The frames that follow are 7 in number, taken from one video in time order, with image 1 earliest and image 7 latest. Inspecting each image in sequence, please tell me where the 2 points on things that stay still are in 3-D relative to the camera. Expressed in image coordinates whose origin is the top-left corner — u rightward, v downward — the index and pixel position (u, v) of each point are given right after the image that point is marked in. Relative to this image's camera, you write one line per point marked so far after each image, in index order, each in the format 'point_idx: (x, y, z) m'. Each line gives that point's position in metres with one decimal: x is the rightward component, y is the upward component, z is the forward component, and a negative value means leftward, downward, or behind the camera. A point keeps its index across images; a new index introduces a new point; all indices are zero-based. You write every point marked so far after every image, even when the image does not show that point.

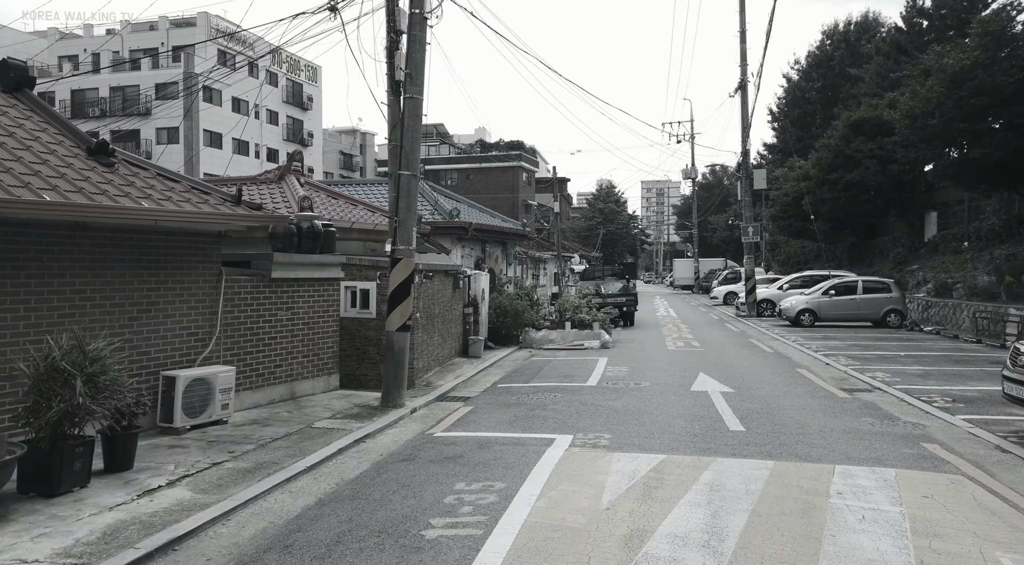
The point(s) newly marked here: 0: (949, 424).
0: (+5.3, -1.7, +8.3) m
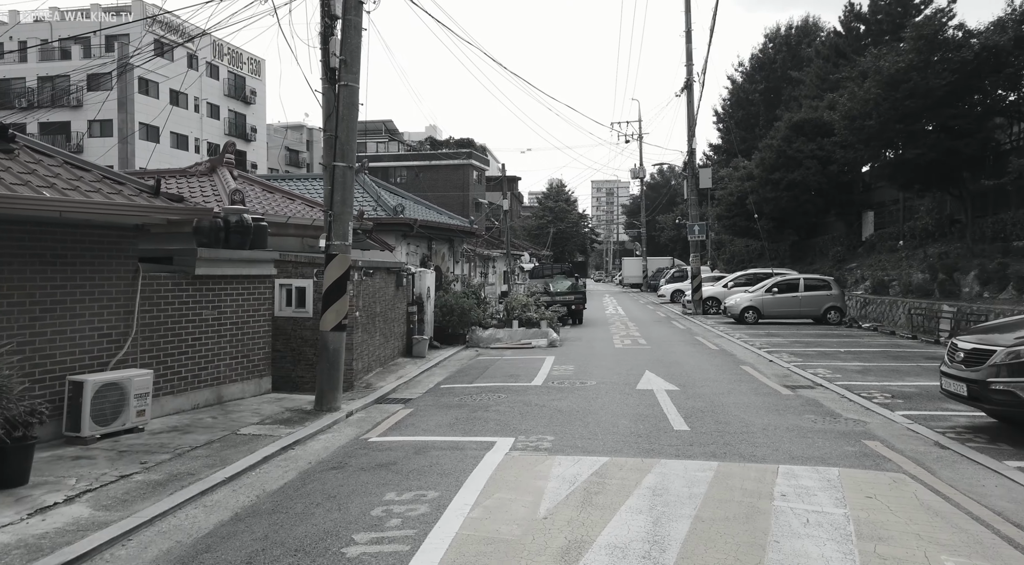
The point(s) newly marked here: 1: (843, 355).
0: (+4.6, -1.7, +8.3) m
1: (+7.2, -1.6, +14.9) m
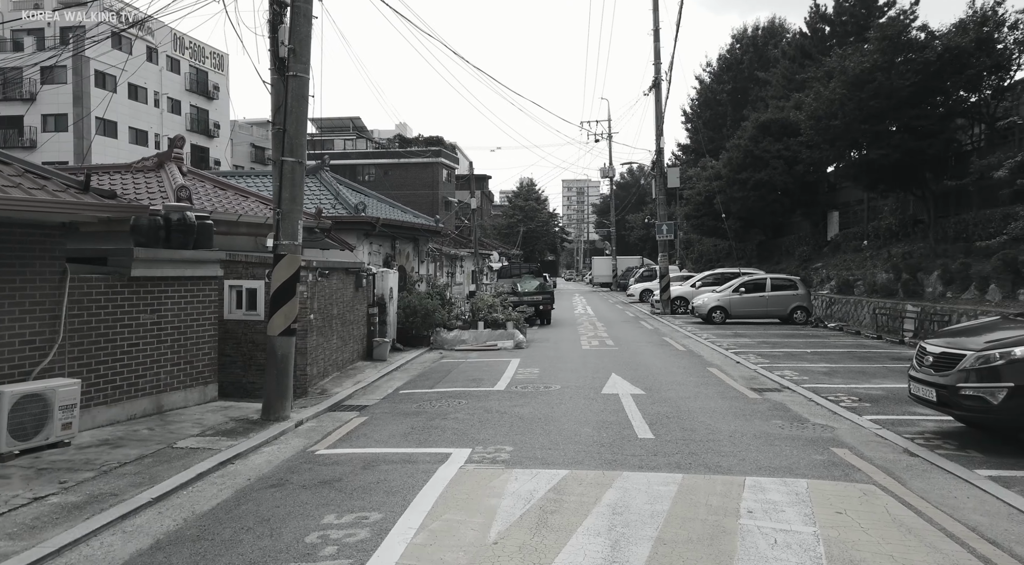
0: (+4.1, -1.7, +8.1) m
1: (+6.5, -1.6, +14.8) m
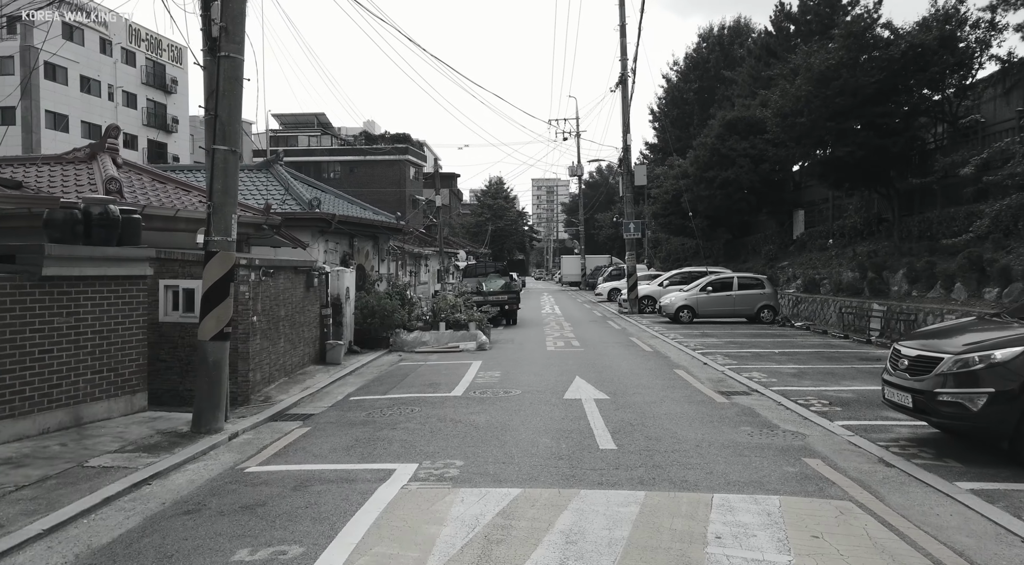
0: (+3.6, -1.7, +7.7) m
1: (+5.6, -1.6, +14.5) m
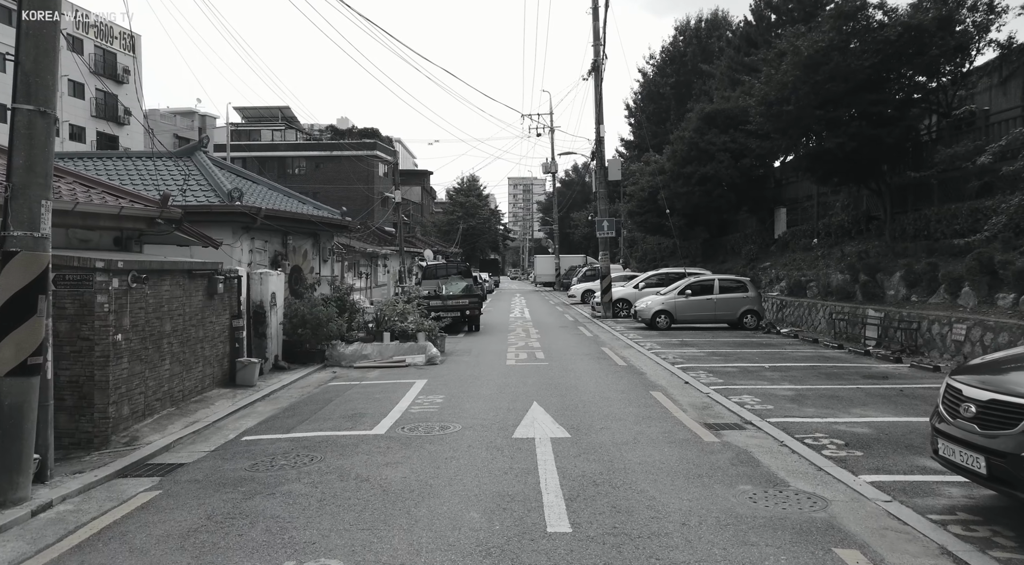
0: (+2.9, -1.8, +5.7) m
1: (+4.7, -1.7, +12.6) m
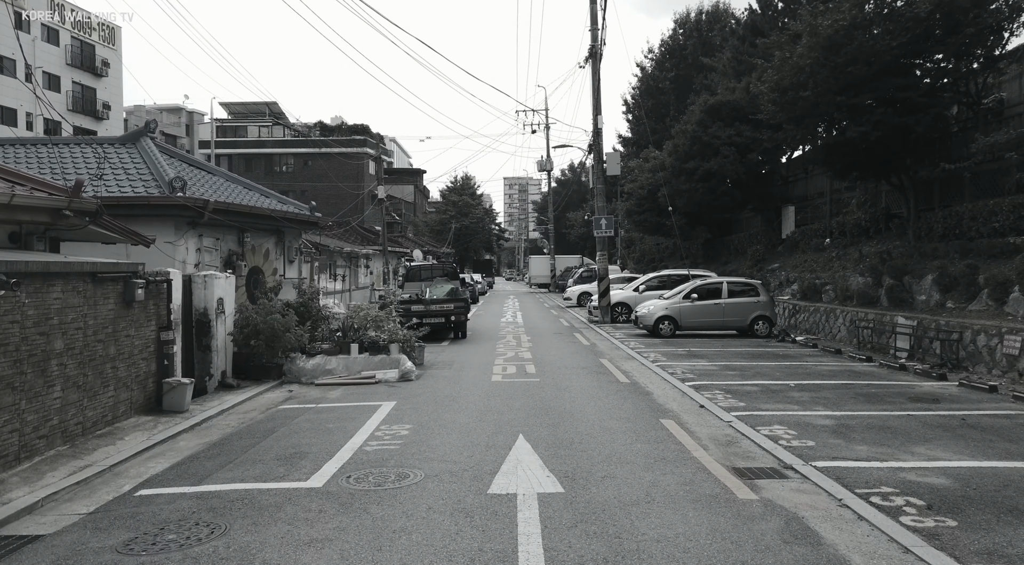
0: (+2.7, -1.9, +3.9) m
1: (+4.5, -1.7, +10.8) m
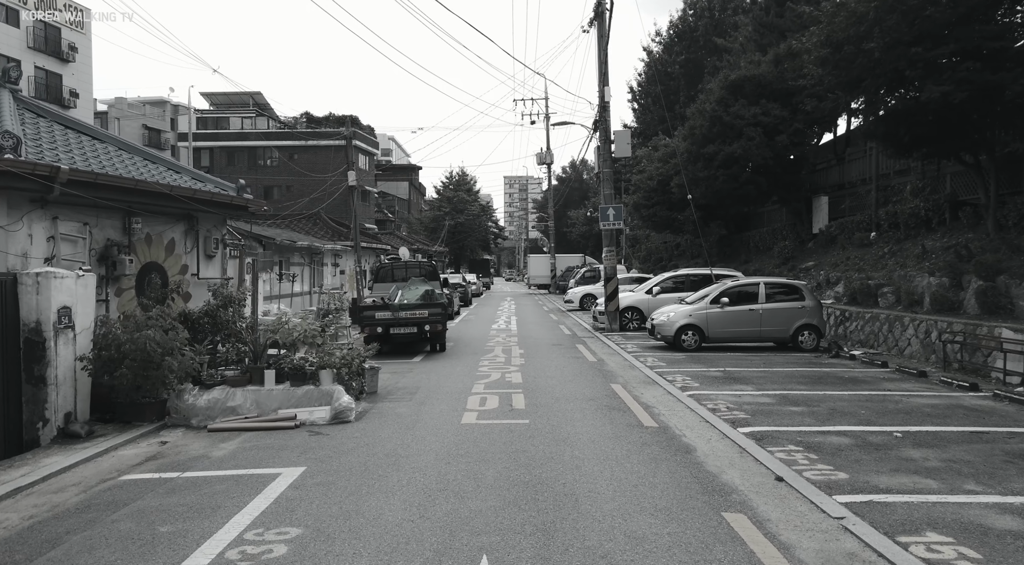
0: (+2.4, -1.9, +0.3) m
1: (+4.2, -1.8, +7.1) m
